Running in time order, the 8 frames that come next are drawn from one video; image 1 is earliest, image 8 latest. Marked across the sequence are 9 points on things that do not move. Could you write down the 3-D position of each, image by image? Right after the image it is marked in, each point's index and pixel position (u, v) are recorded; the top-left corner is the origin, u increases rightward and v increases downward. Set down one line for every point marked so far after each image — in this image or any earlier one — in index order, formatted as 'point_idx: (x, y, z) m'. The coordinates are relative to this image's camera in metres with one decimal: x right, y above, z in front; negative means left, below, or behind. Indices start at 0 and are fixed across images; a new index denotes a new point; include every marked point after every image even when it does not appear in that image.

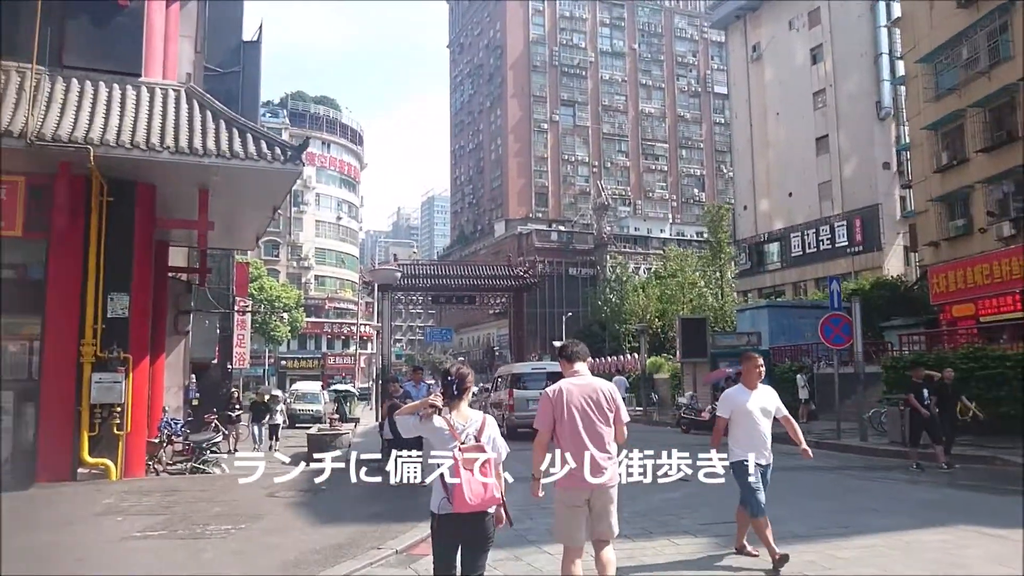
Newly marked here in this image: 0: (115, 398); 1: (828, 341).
0: (-5.3, -1.5, +11.1) m
1: (+6.1, -1.0, +15.8) m
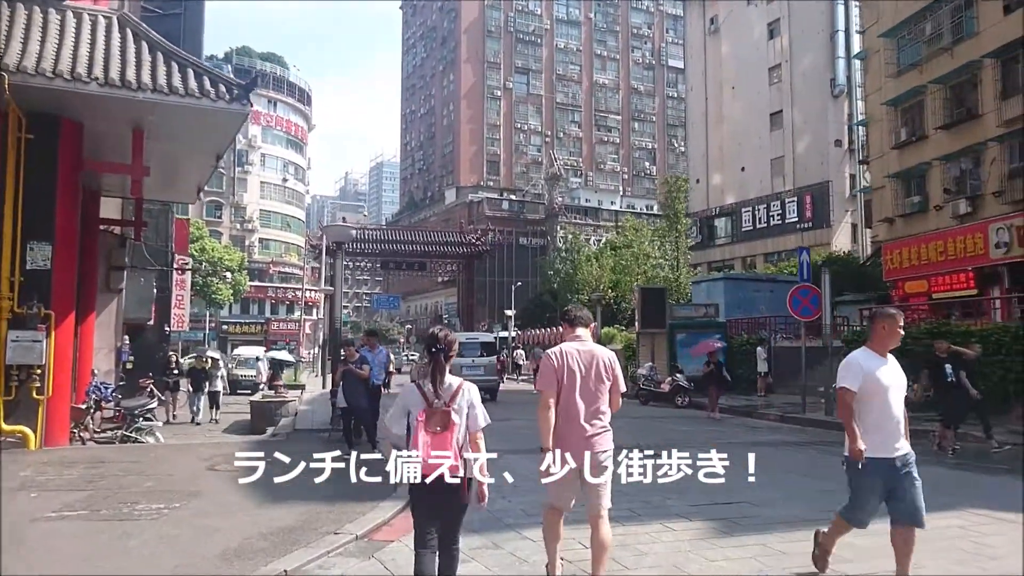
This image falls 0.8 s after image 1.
0: (-5.8, -0.9, +10.0) m
1: (+5.3, -0.5, +15.4) m
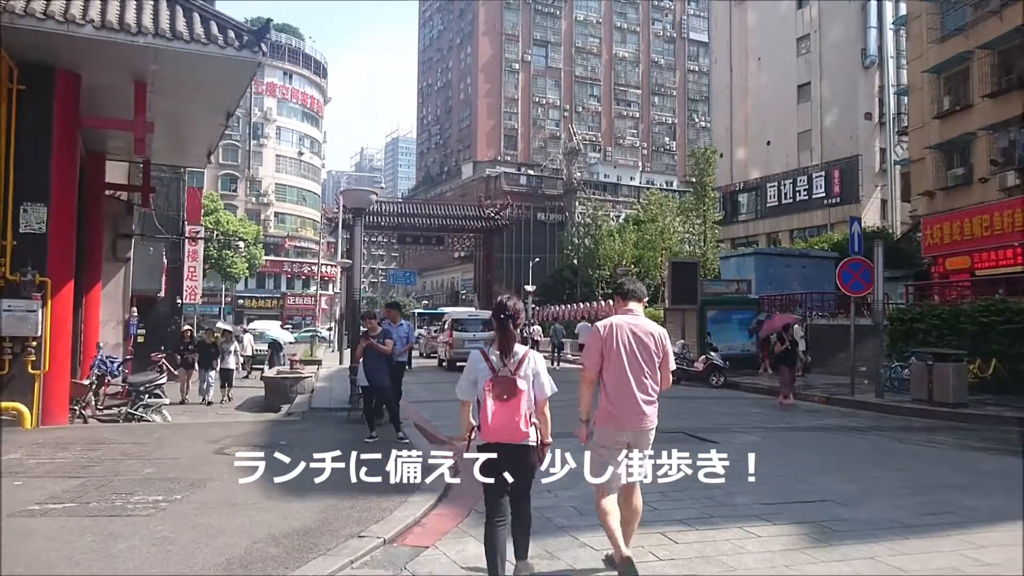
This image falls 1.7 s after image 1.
0: (-5.3, -0.5, +9.1) m
1: (+5.8, 0.0, +14.4) m
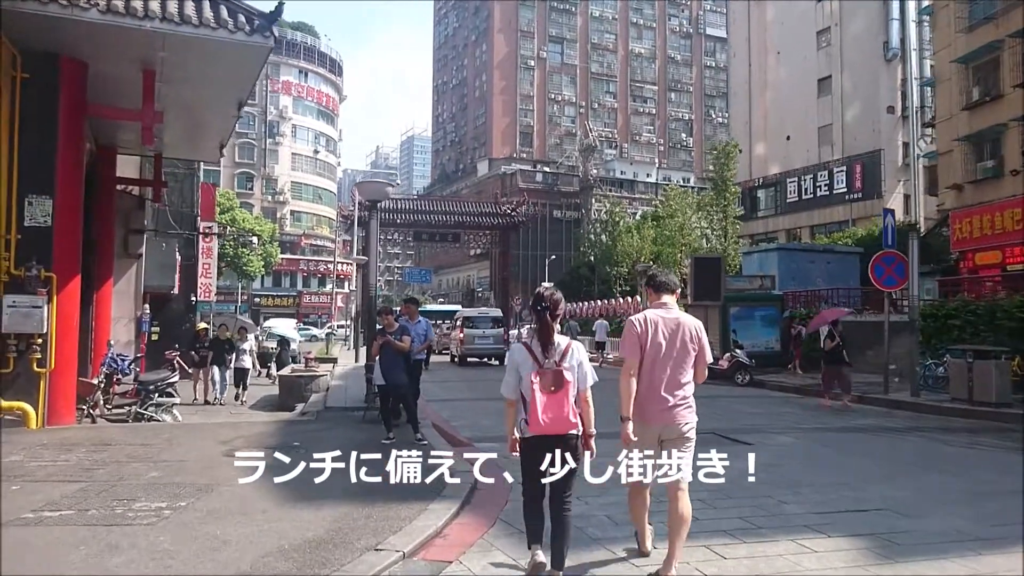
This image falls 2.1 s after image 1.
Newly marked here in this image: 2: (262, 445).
0: (-5.1, -0.4, +8.8) m
1: (+6.2, +0.1, +13.8) m
2: (-2.5, -1.6, +8.2) m
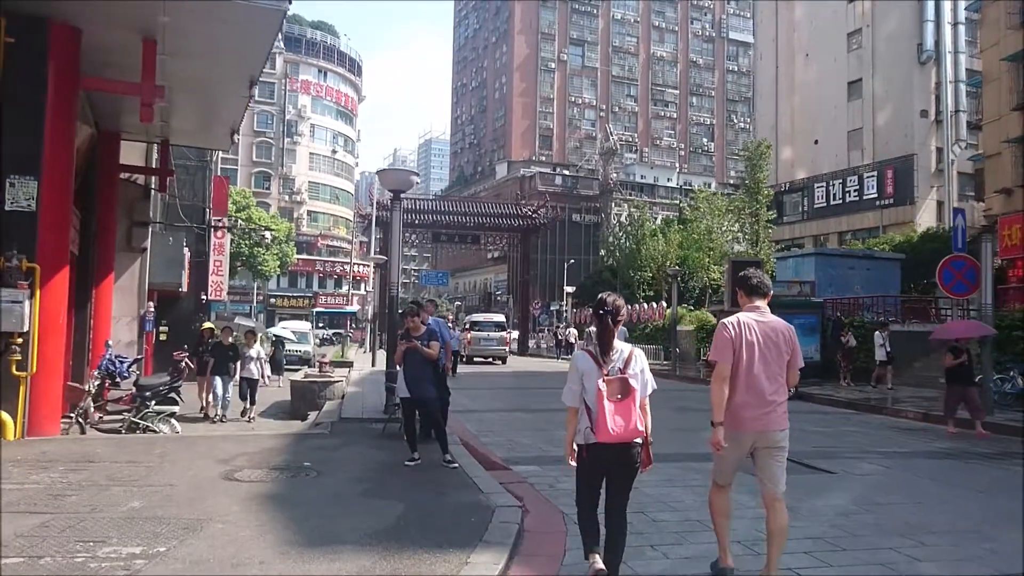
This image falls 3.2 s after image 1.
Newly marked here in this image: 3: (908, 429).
0: (-4.7, -0.3, +7.8) m
1: (+6.7, 0.0, +12.6) m
2: (-2.1, -1.5, +7.1) m
3: (+5.5, -1.9, +11.4) m
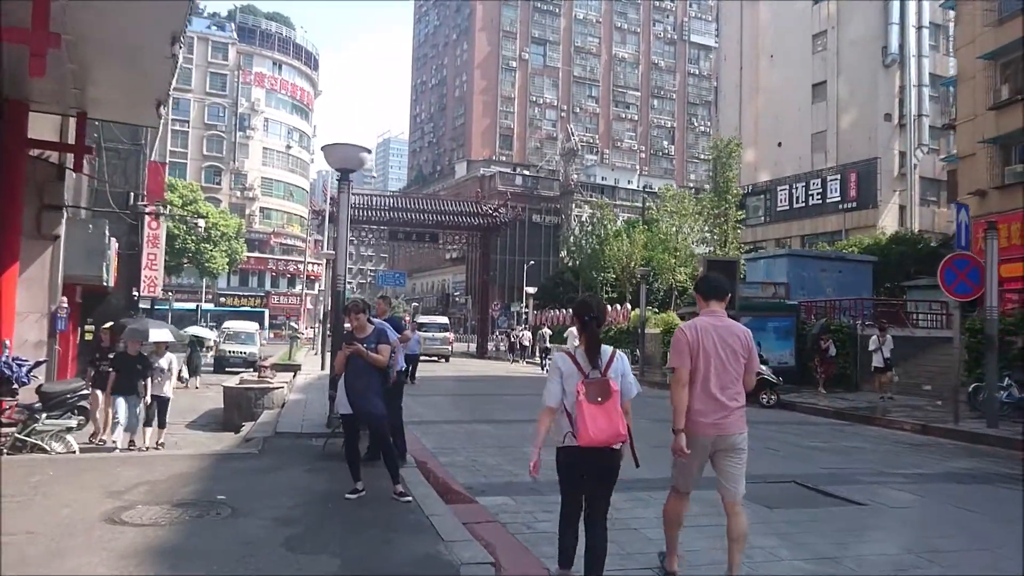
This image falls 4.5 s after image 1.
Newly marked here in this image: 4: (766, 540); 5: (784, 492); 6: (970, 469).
0: (-4.9, -0.2, +6.2) m
1: (+6.1, -0.1, +11.6) m
2: (-2.3, -1.4, +5.7) m
3: (+5.0, -1.9, +10.3) m
4: (+1.6, -1.6, +5.1) m
5: (+2.2, -1.6, +6.6) m
6: (+4.5, -1.8, +8.1) m
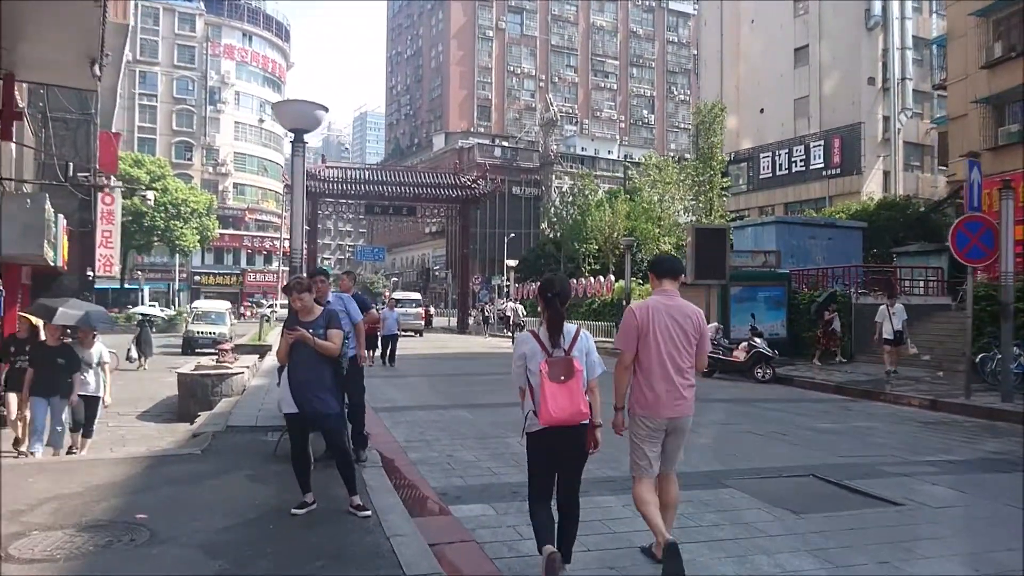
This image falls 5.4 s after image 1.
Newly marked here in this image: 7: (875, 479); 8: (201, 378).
0: (-5.1, -0.1, +5.1) m
1: (+5.9, +0.4, +10.8) m
2: (-2.5, -1.3, +4.7) m
3: (+4.8, -1.5, +9.5) m
4: (+1.5, -1.4, +4.2) m
5: (+2.0, -1.4, +5.8) m
6: (+4.3, -1.5, +7.3) m
7: (+2.7, -1.4, +6.1) m
8: (-4.0, -1.1, +10.5) m
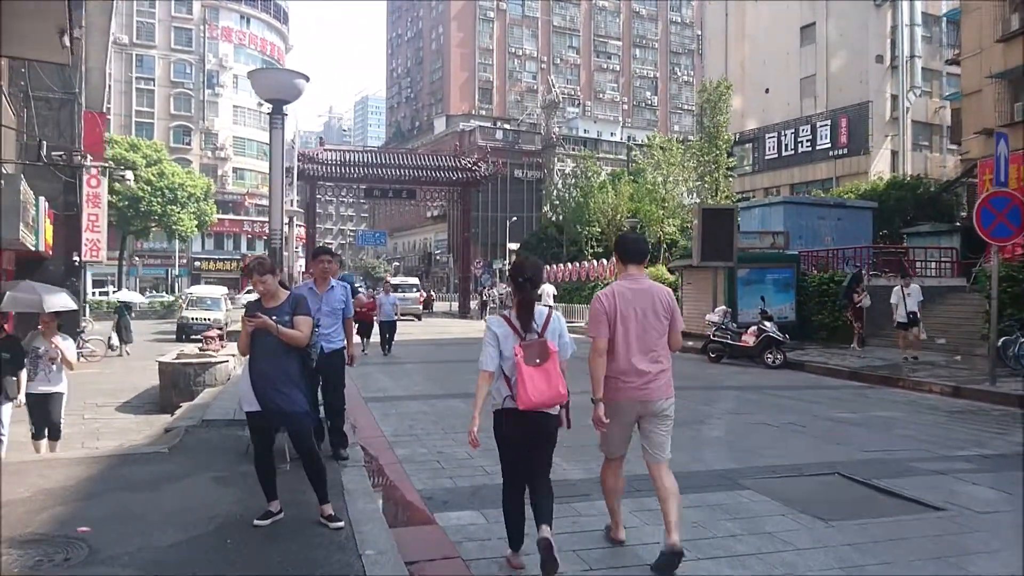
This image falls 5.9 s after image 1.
0: (-5.1, -0.1, +4.6) m
1: (+5.8, +0.6, +10.1) m
2: (-2.5, -1.2, +4.2) m
3: (+4.8, -1.3, +8.9) m
4: (+1.4, -1.3, +3.7) m
5: (+2.0, -1.3, +5.2) m
6: (+4.3, -1.3, +6.7) m
7: (+2.6, -1.3, +5.5) m
8: (-4.0, -1.0, +10.0) m
